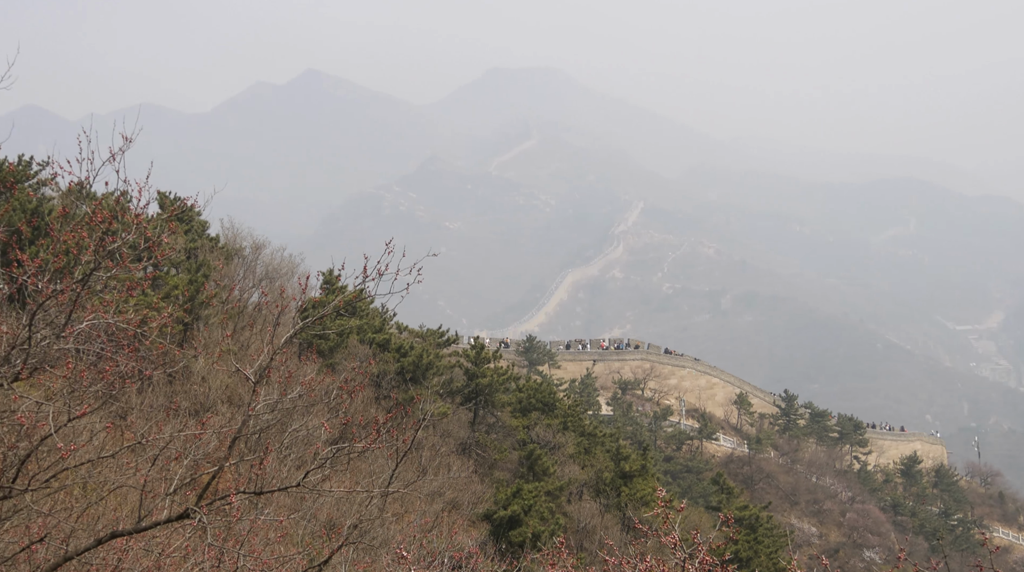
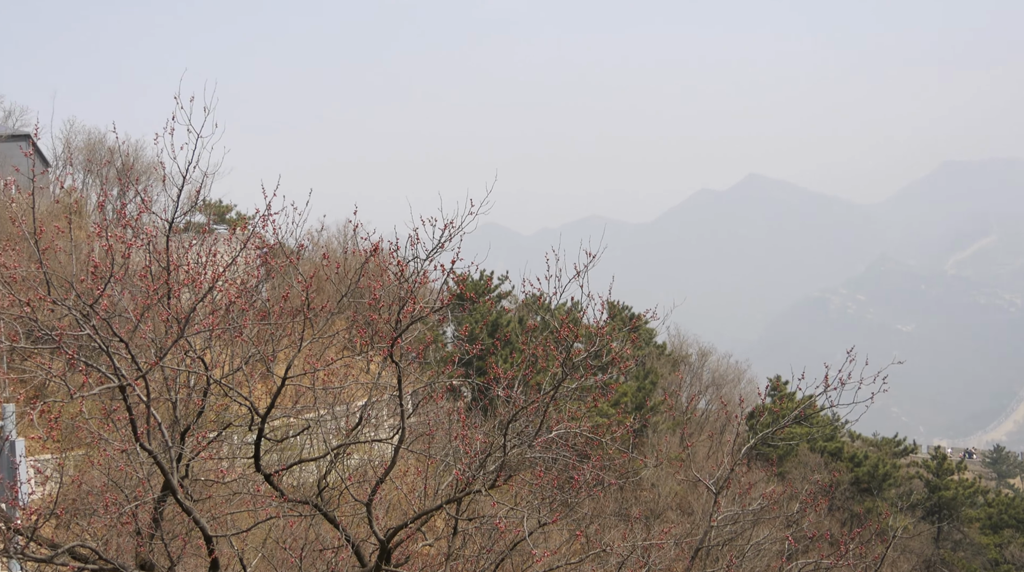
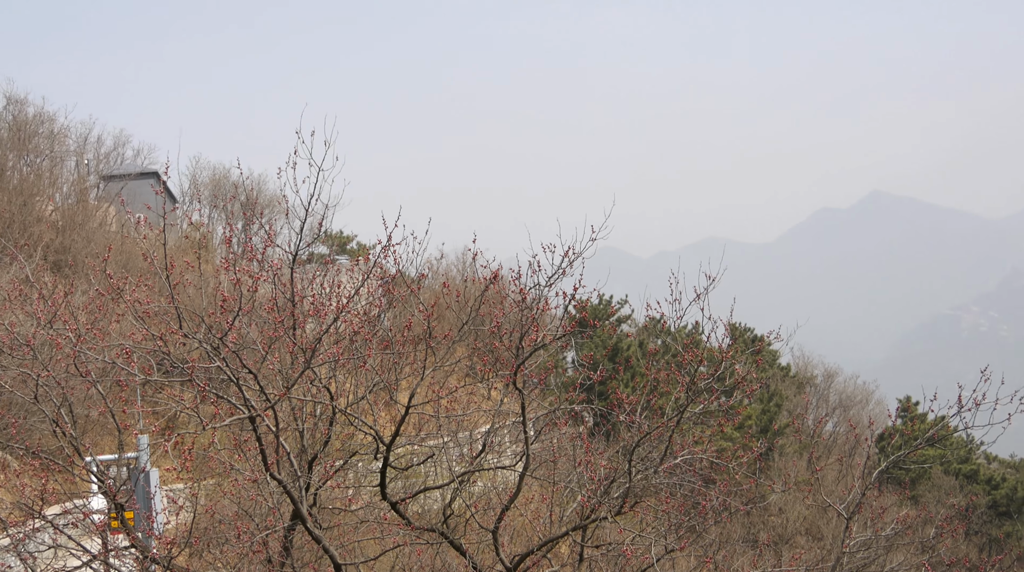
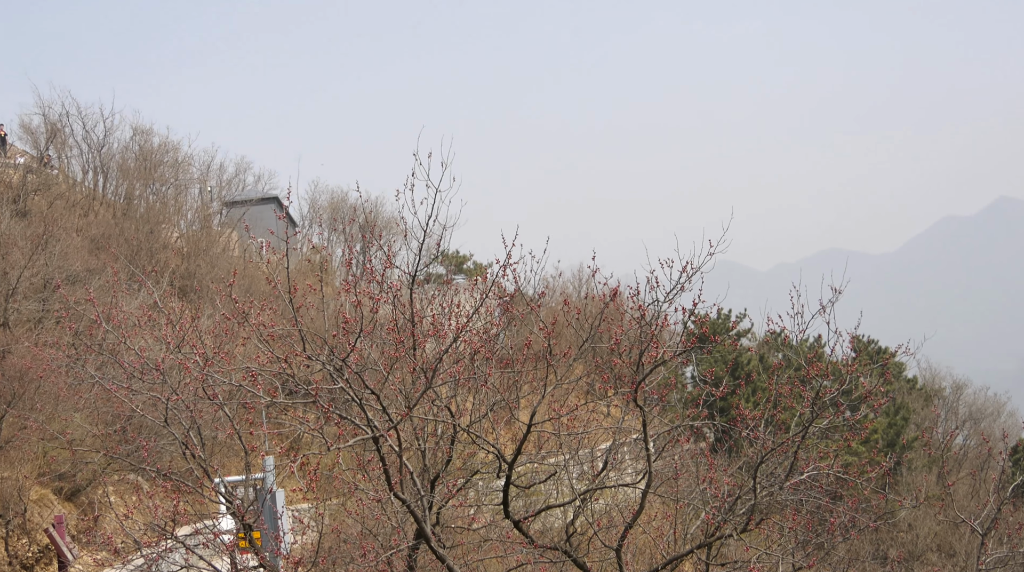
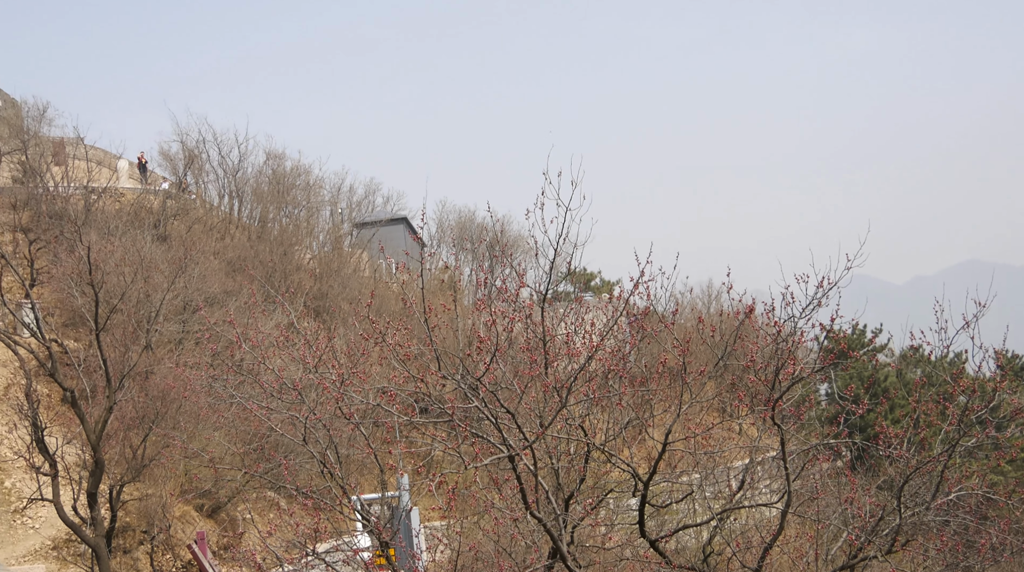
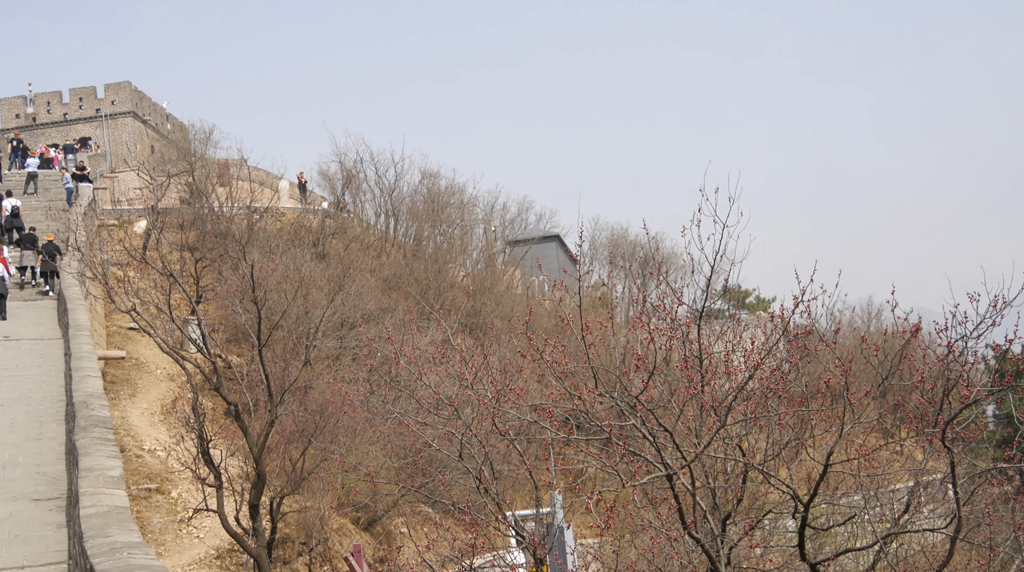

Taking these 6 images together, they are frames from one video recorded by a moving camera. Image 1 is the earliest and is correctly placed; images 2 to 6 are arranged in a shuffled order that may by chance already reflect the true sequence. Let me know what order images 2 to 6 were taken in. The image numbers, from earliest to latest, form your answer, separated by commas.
2, 3, 4, 5, 6
